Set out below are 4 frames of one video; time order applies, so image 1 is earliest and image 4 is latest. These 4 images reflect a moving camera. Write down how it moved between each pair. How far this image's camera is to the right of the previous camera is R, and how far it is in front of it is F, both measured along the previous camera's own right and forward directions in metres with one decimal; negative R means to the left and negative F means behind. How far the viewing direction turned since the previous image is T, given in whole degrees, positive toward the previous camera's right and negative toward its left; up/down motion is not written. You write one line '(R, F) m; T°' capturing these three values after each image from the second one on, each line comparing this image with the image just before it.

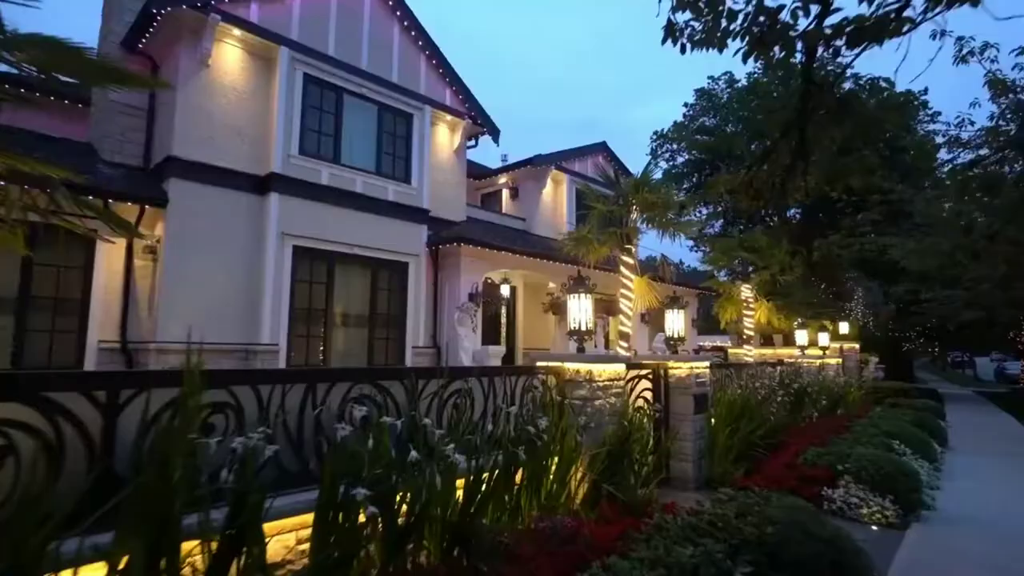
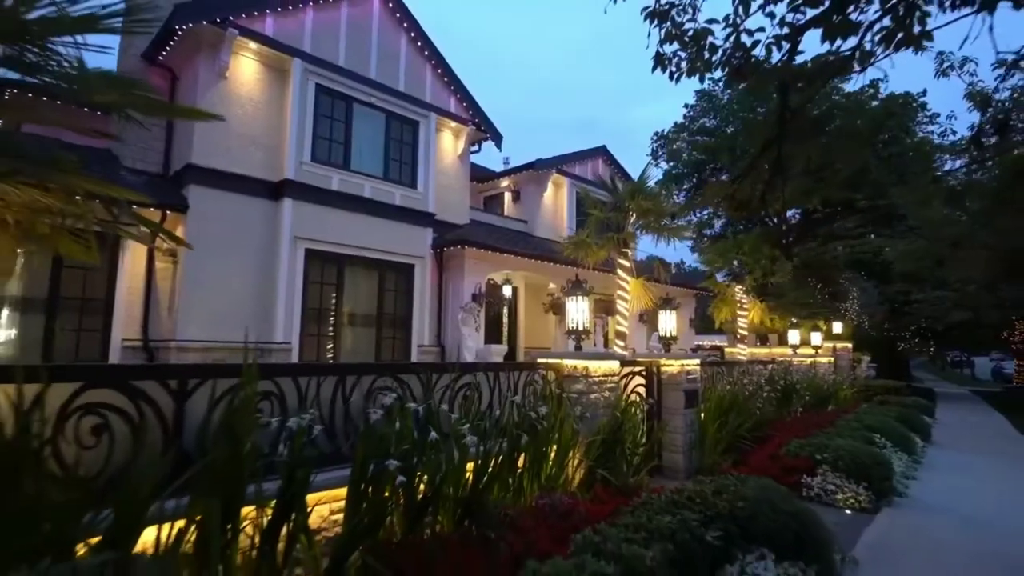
(0.0, -0.5) m; 0°
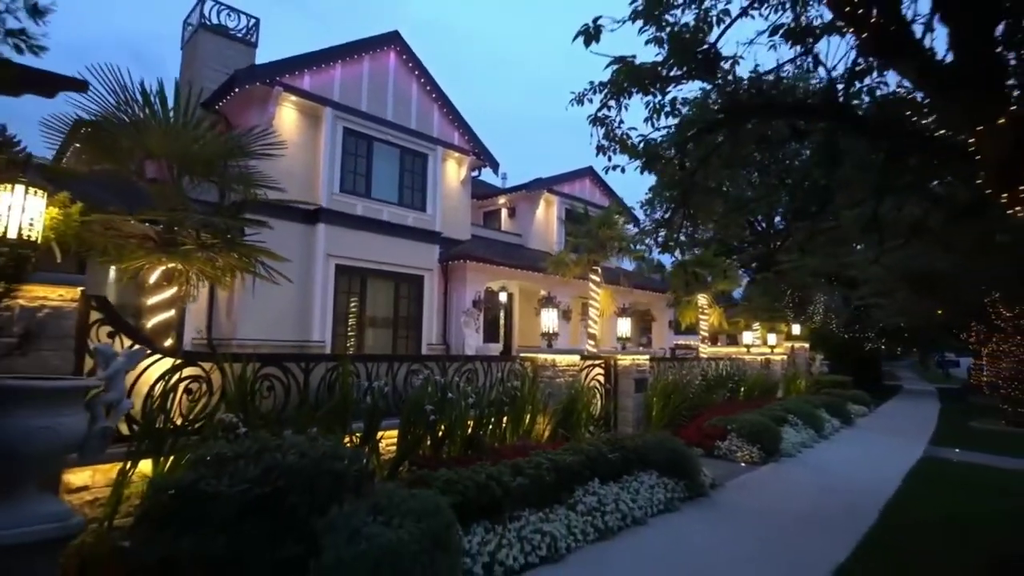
(+0.2, -2.5) m; 0°
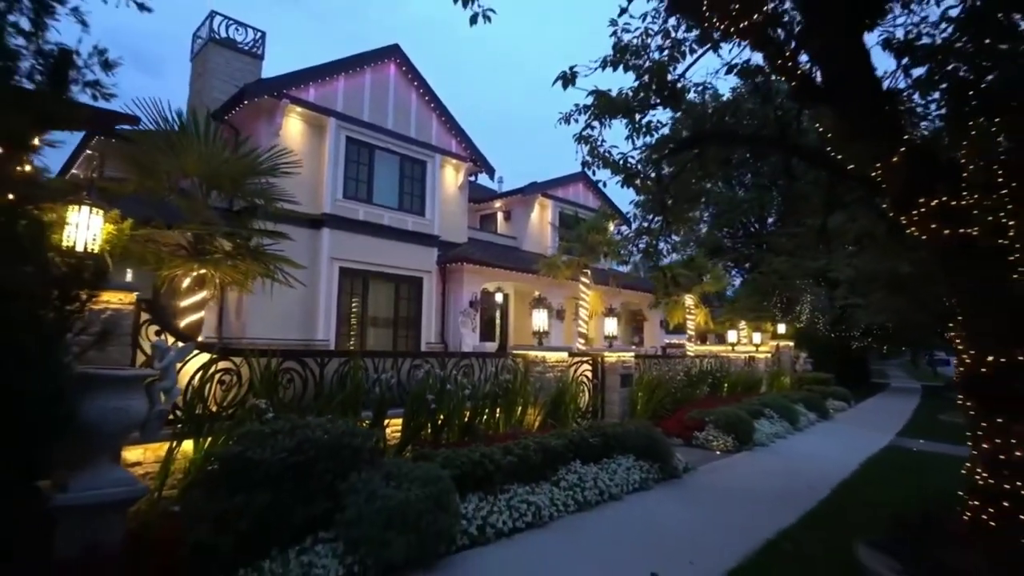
(+0.1, -0.8) m; 0°
